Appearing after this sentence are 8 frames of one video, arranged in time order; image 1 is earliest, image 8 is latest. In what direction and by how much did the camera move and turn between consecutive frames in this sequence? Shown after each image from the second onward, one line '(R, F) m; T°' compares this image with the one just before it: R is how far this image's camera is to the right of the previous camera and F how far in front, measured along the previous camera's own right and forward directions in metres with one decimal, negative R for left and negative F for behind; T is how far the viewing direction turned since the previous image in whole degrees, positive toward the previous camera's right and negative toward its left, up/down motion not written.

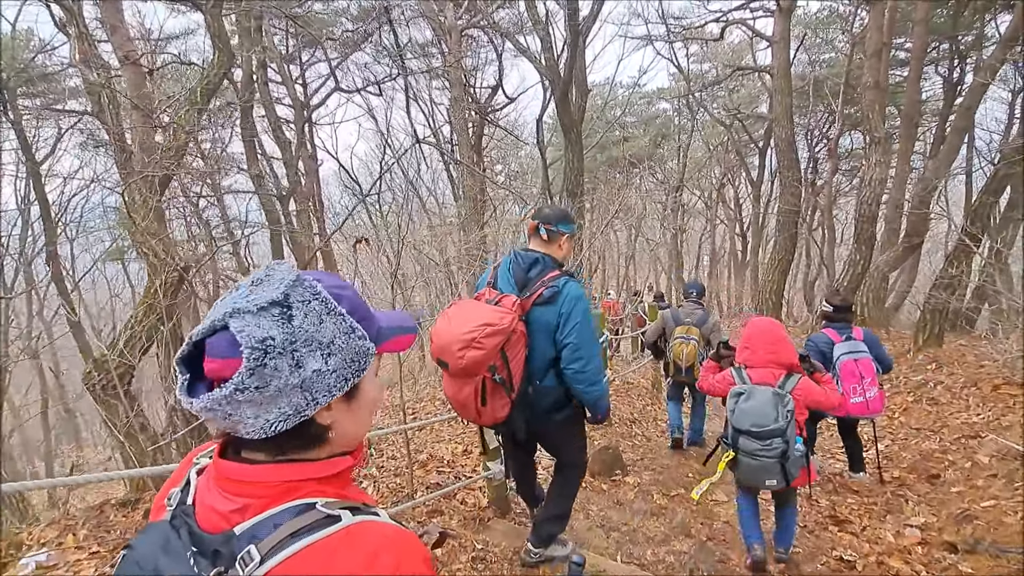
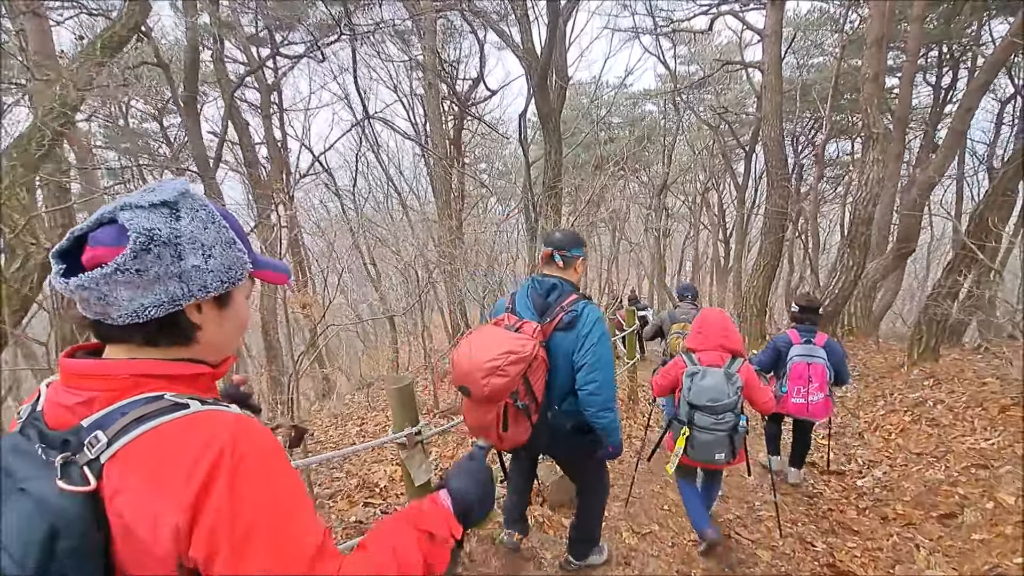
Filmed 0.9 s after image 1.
(+0.2, +0.5) m; +2°
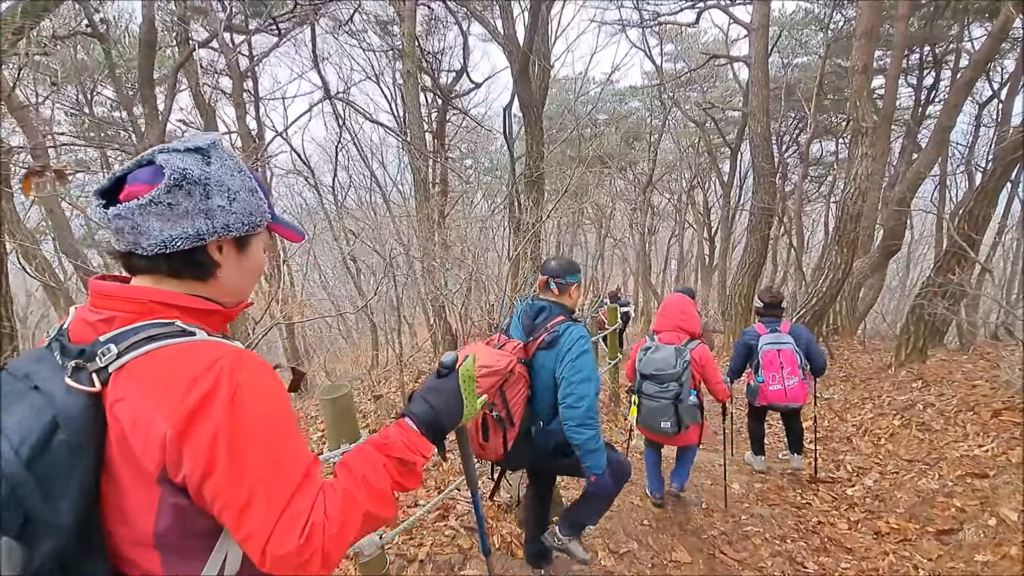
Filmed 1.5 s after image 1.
(+0.1, +0.3) m; +1°
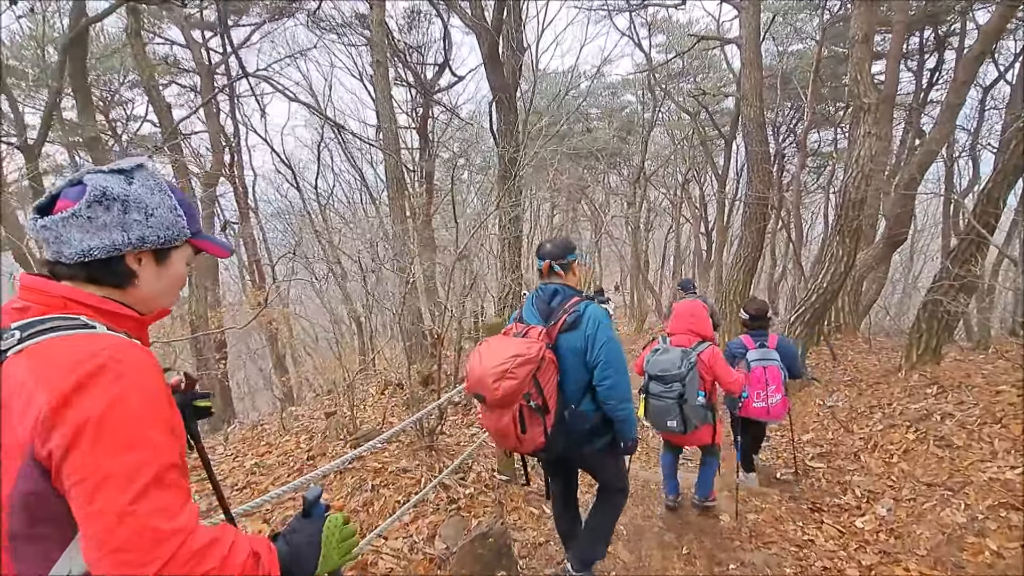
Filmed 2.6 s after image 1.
(+0.3, +0.5) m; 0°
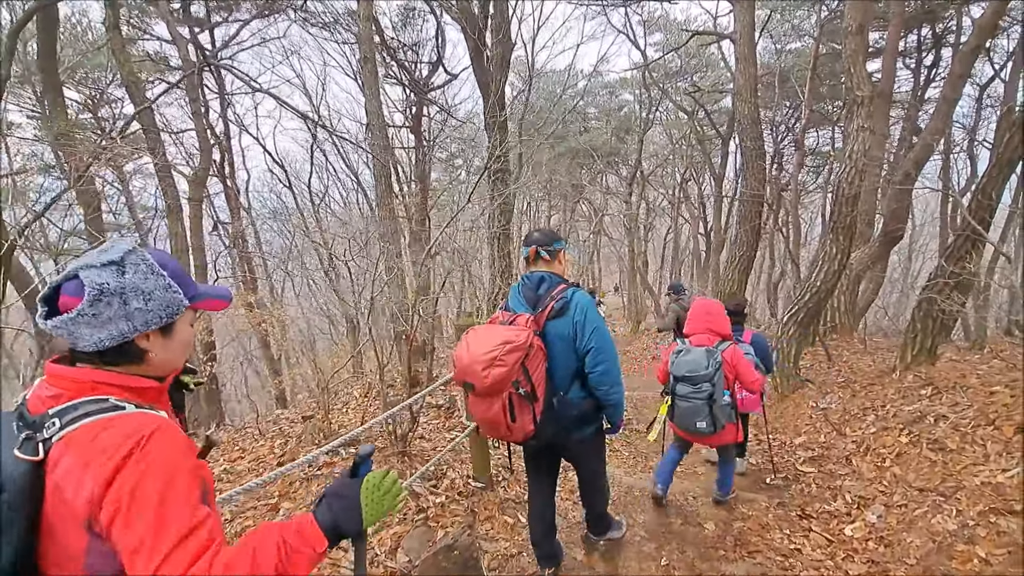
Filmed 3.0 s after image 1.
(+0.1, +0.1) m; 0°
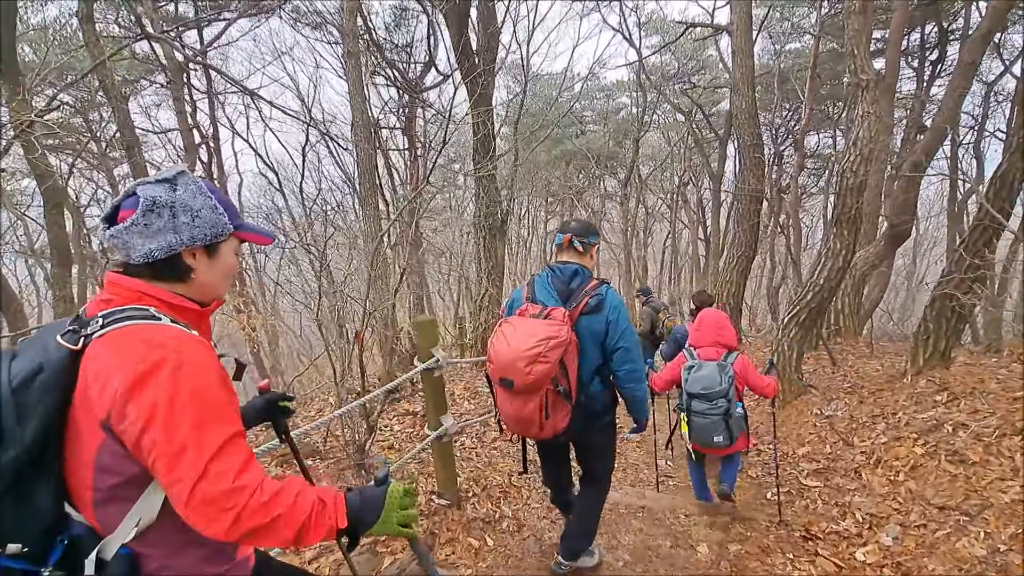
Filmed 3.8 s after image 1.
(+0.2, +0.3) m; 0°
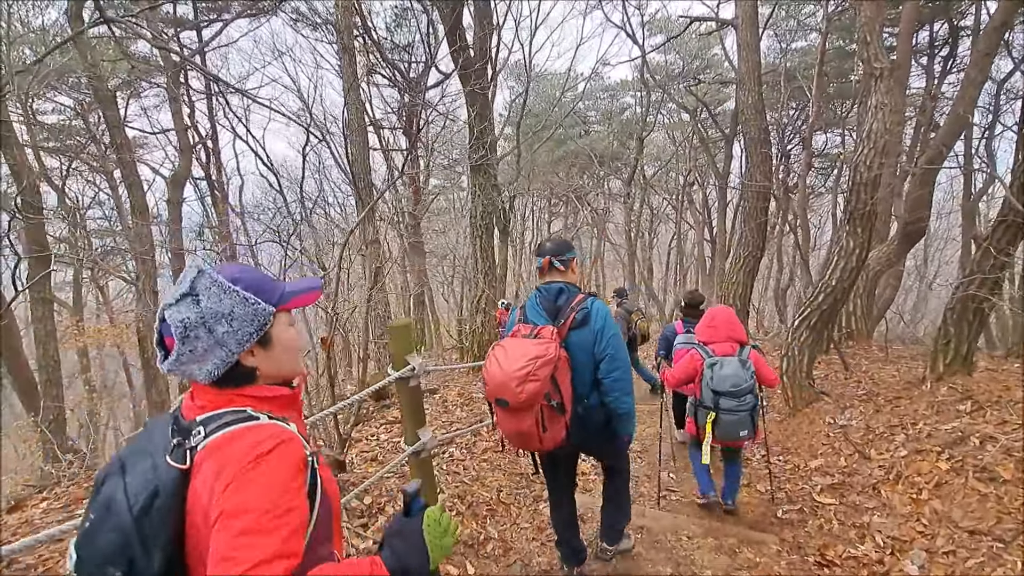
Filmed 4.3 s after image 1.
(+0.1, +0.2) m; -1°
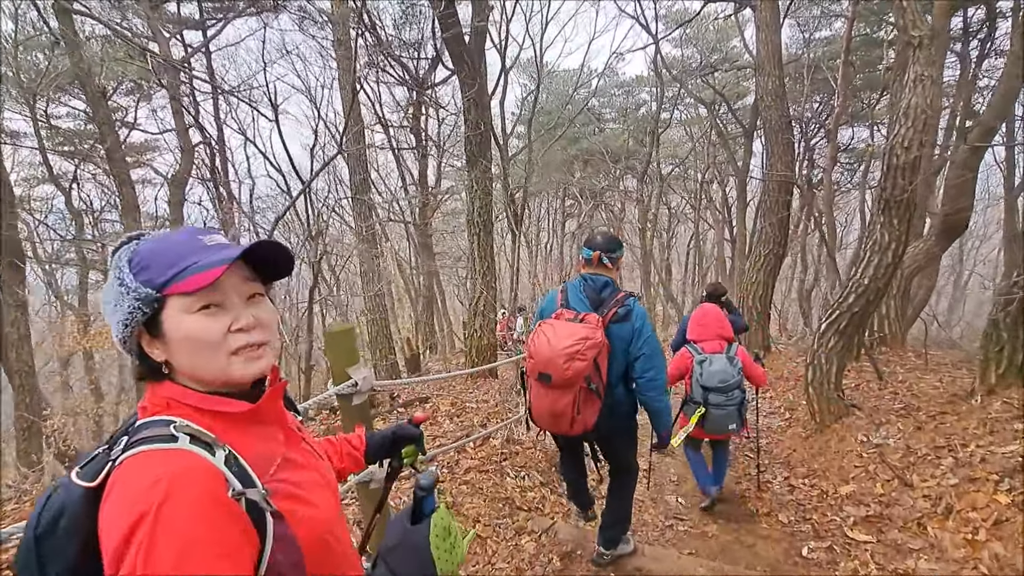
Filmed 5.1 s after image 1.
(+0.2, +0.4) m; -2°
